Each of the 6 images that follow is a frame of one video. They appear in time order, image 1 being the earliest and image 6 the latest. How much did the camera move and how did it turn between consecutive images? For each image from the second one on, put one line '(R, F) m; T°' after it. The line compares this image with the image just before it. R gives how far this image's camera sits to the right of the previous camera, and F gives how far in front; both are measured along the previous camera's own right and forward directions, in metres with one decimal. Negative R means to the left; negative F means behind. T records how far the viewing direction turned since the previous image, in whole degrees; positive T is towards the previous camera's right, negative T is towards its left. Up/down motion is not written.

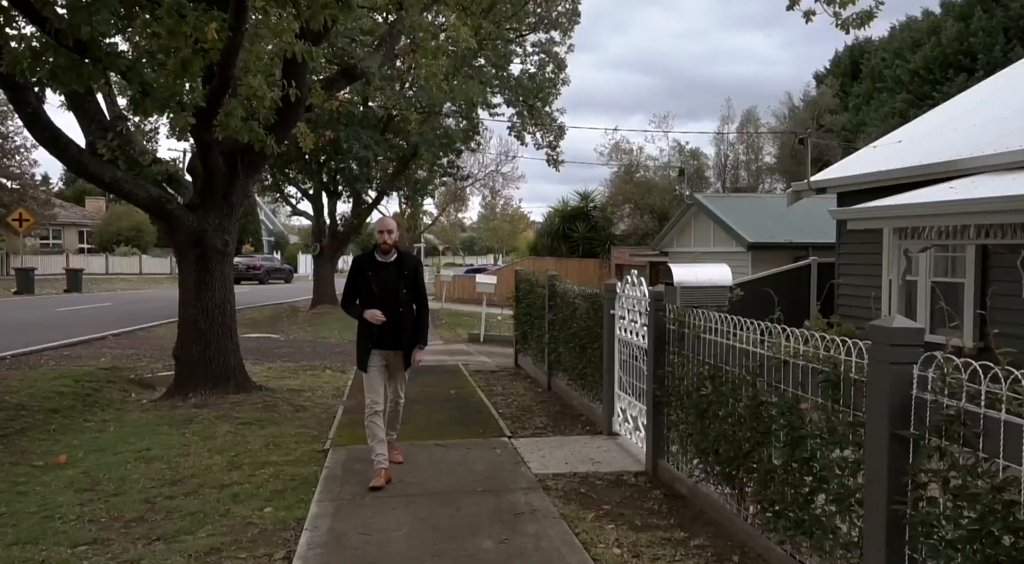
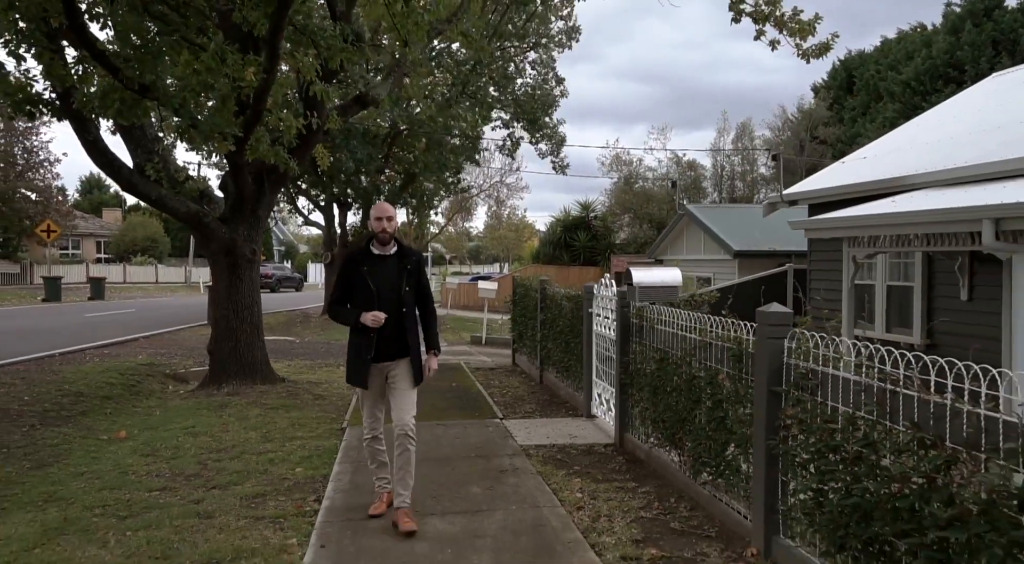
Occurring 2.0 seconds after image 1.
(+0.2, -1.1) m; -1°
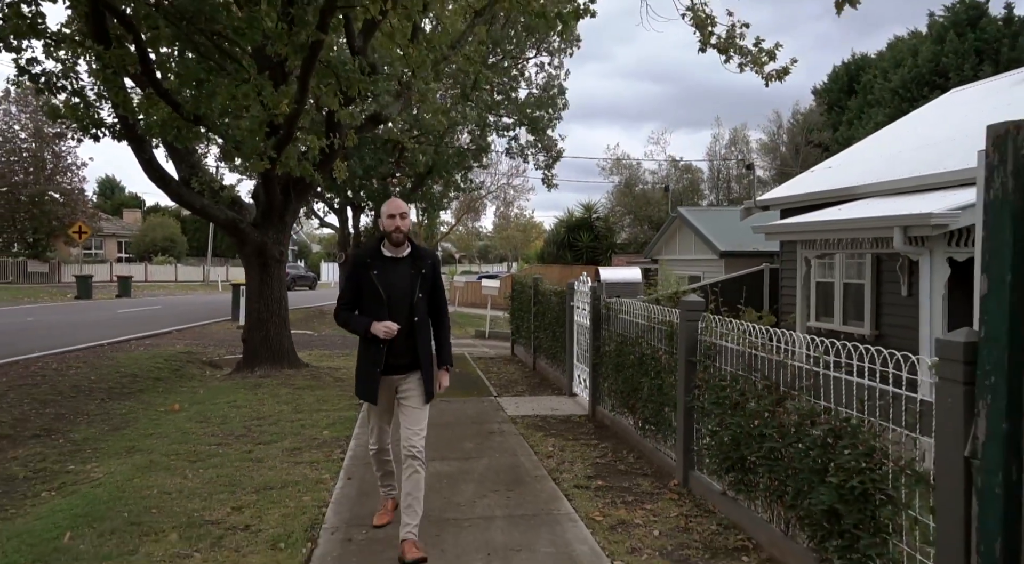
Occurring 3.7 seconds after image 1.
(+0.2, -1.3) m; -1°
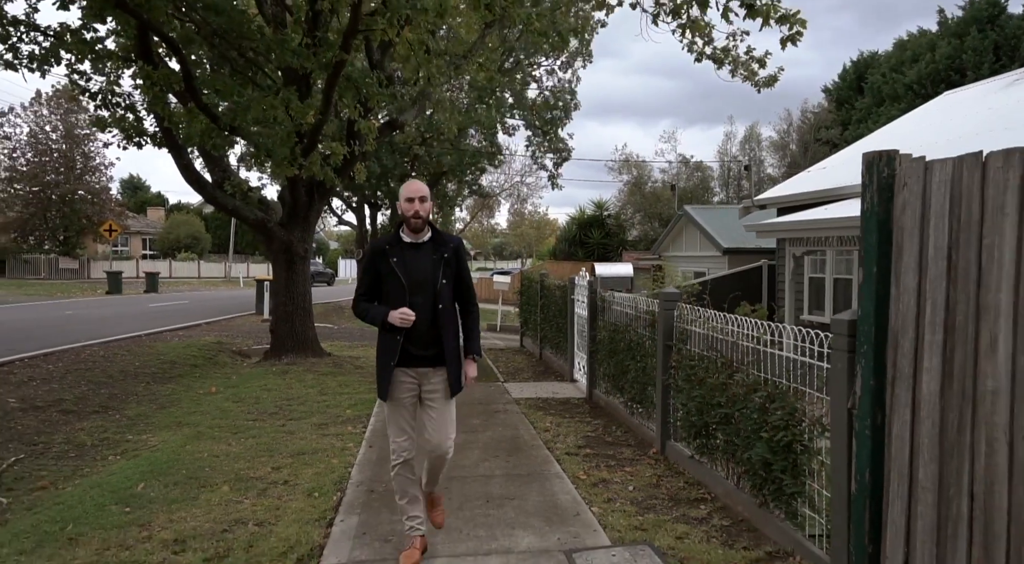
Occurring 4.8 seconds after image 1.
(+0.1, -0.8) m; -1°
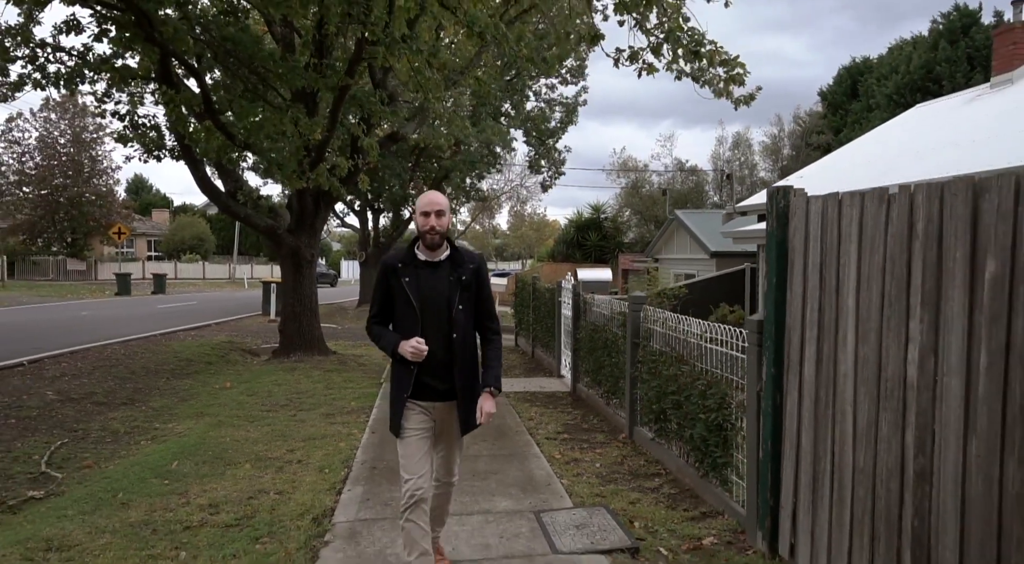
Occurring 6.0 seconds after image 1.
(+0.1, -0.8) m; 0°
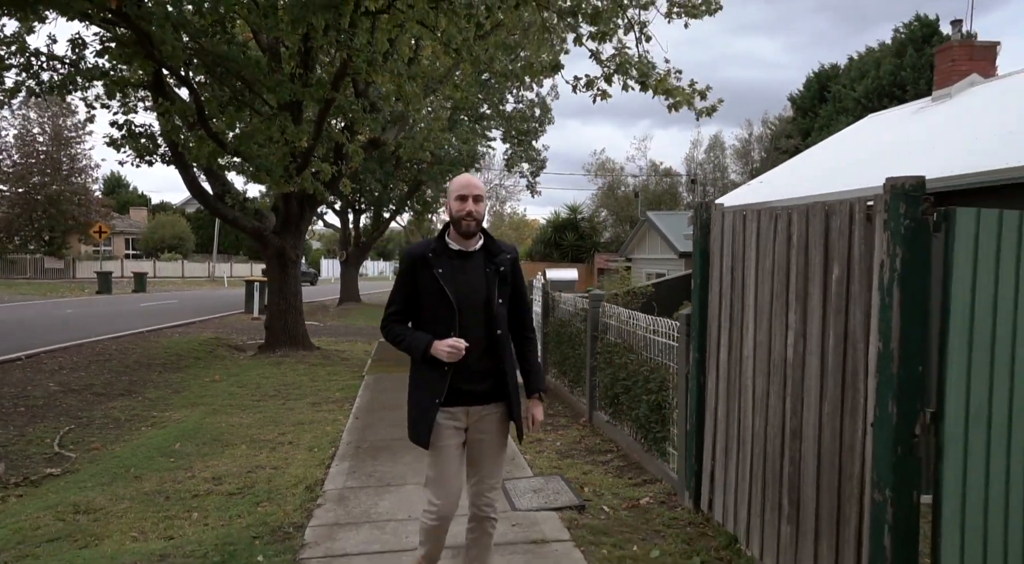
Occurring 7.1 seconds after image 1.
(+0.1, -0.7) m; +2°
